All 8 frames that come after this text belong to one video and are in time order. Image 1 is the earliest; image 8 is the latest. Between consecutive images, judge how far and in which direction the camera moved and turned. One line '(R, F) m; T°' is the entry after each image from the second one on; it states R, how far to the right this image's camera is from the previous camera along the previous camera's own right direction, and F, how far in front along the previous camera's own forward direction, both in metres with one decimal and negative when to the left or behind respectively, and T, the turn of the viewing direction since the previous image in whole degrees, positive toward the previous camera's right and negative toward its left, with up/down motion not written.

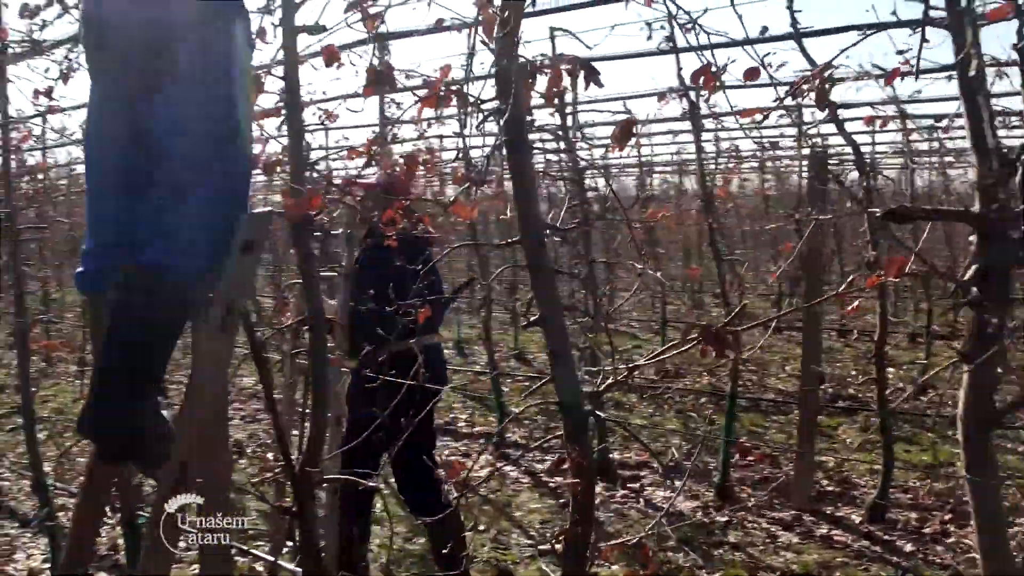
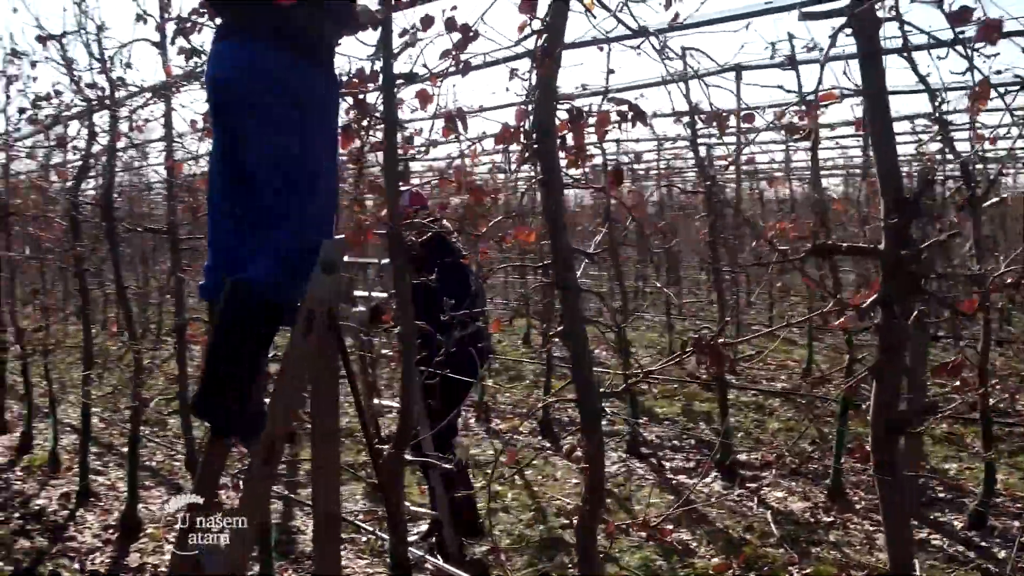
(+0.2, -0.3) m; -7°
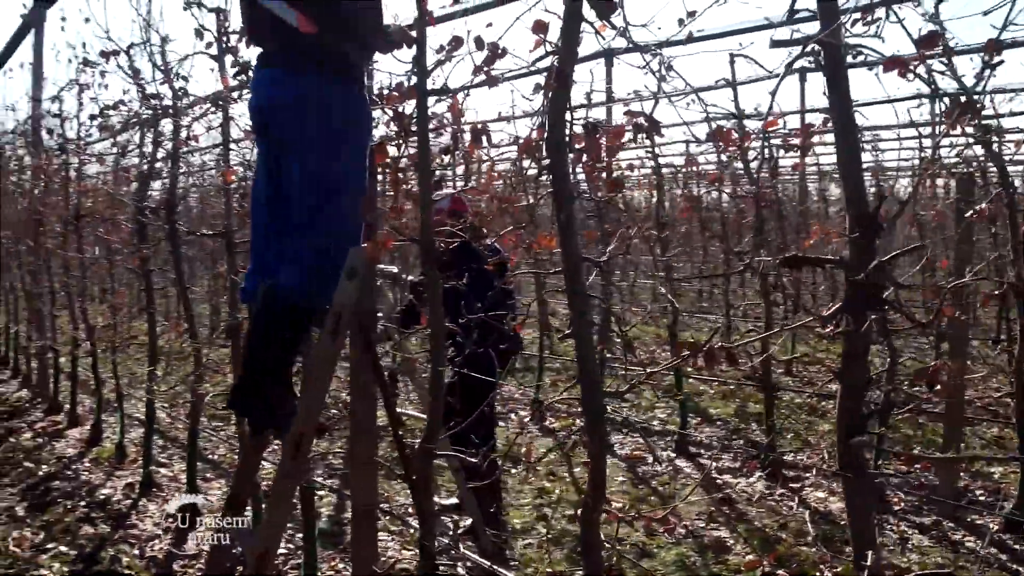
(+0.1, -0.1) m; -3°
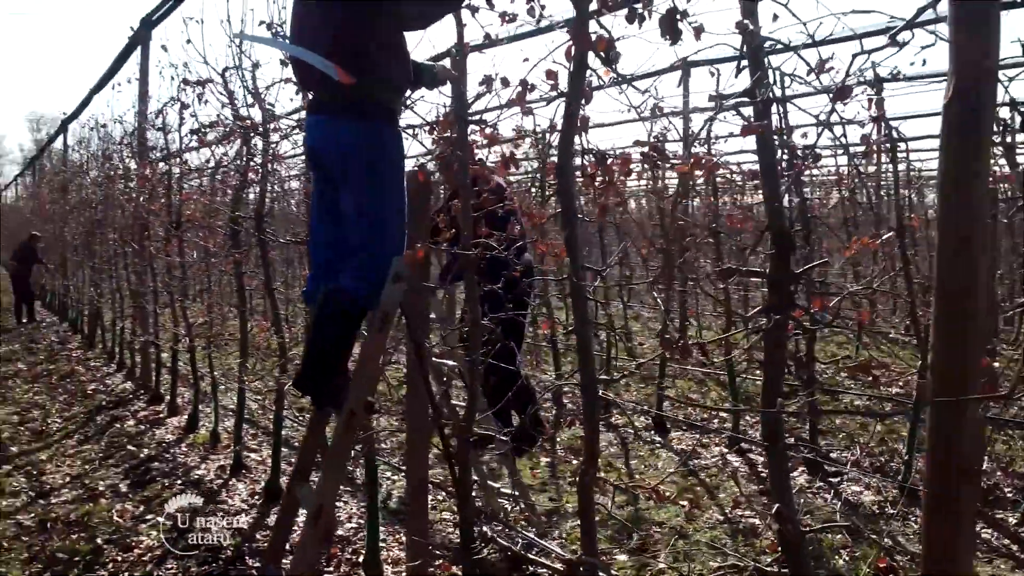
(+0.2, -0.4) m; -4°
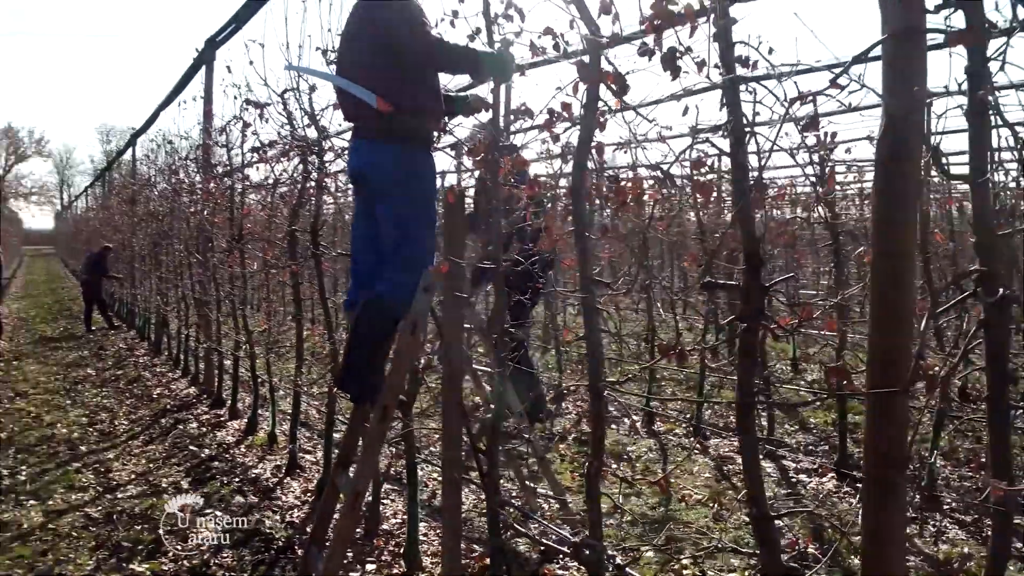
(+0.1, -0.3) m; -3°
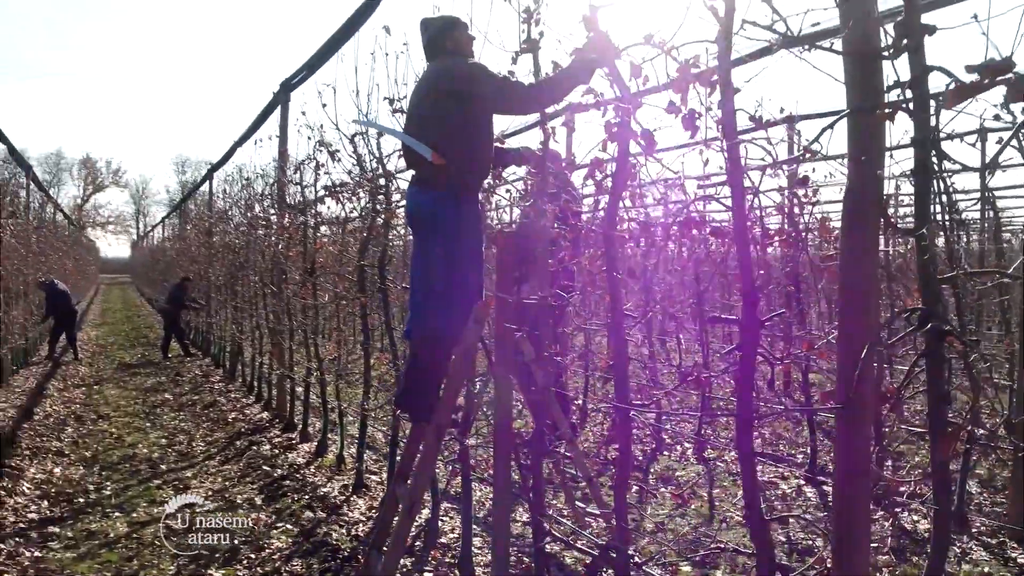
(+0.1, -0.4) m; -3°
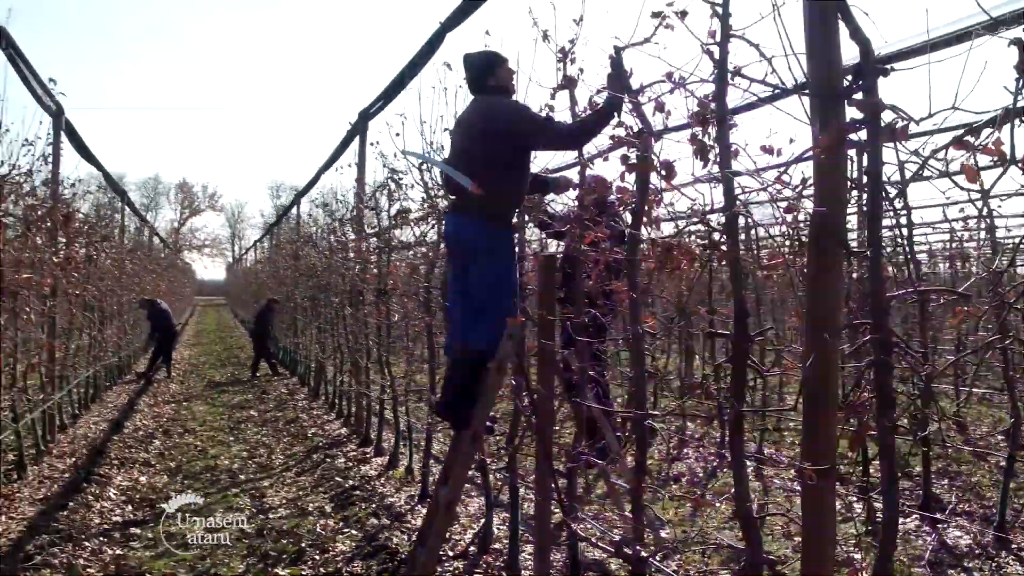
(+0.2, -0.3) m; -4°
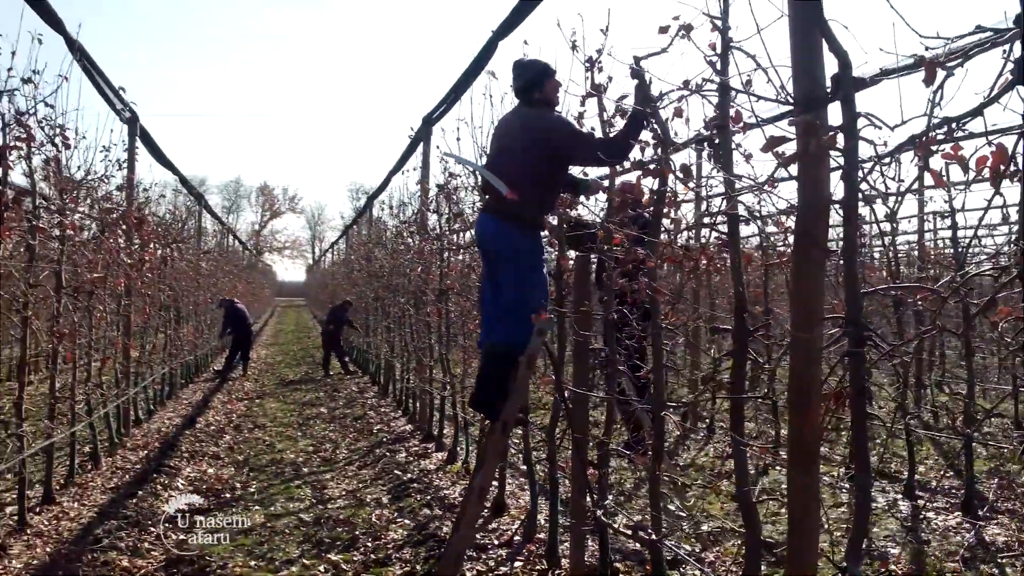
(+0.1, -0.2) m; -3°
